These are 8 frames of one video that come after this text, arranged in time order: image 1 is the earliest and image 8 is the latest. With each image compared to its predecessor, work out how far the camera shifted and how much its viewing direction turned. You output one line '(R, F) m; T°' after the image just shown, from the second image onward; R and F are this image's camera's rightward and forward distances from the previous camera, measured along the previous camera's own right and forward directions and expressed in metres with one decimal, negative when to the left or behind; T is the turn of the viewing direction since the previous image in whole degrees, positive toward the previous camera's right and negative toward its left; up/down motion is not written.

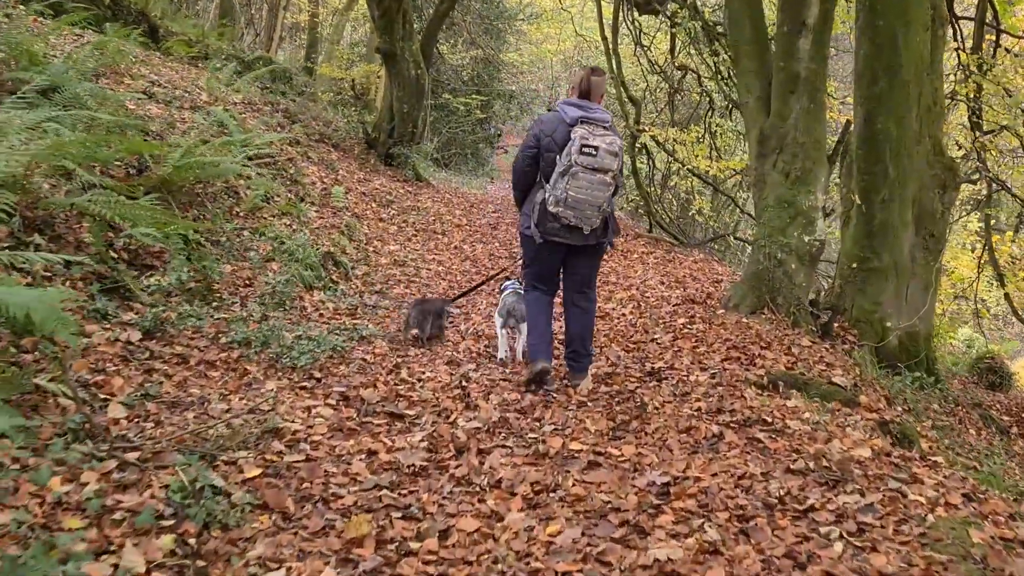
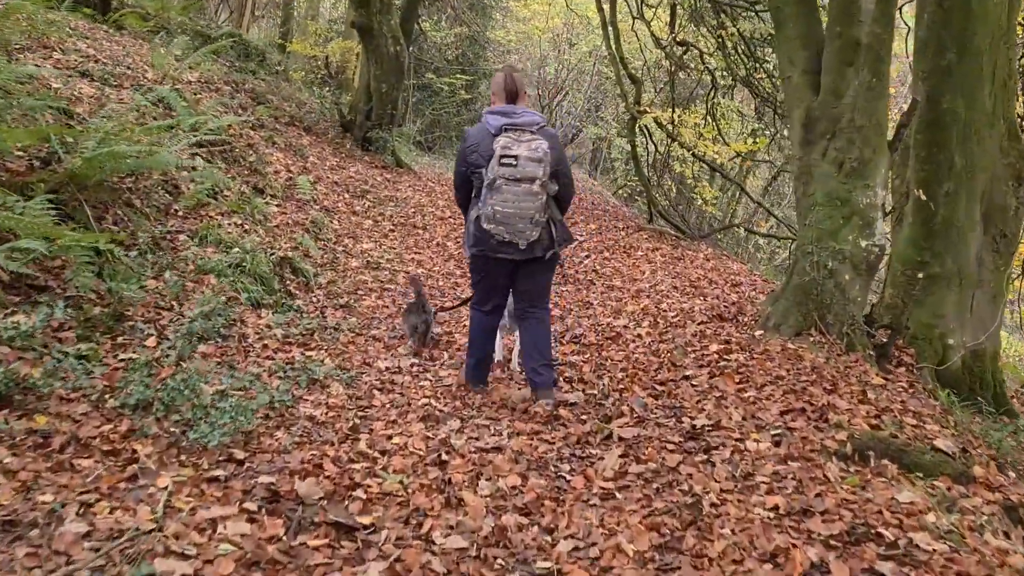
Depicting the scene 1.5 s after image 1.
(0.0, +1.5) m; +1°
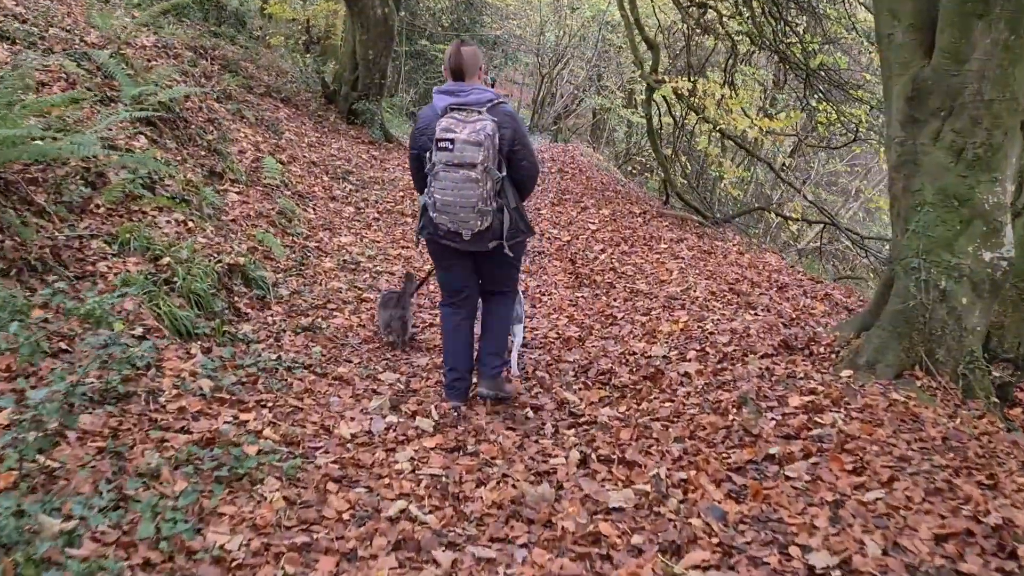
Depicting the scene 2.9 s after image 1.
(-0.1, +1.6) m; 0°
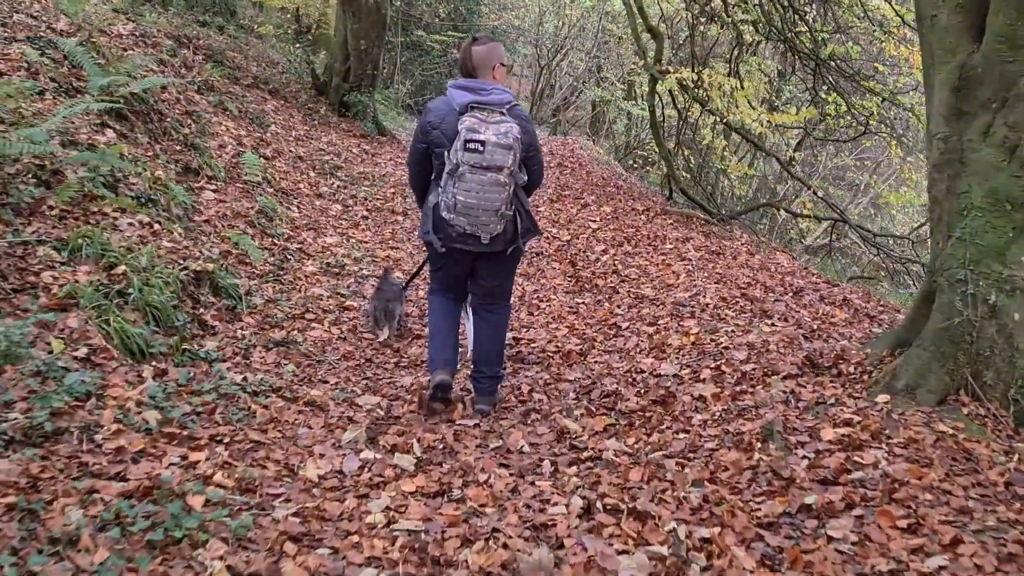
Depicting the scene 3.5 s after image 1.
(0.0, +0.6) m; 0°
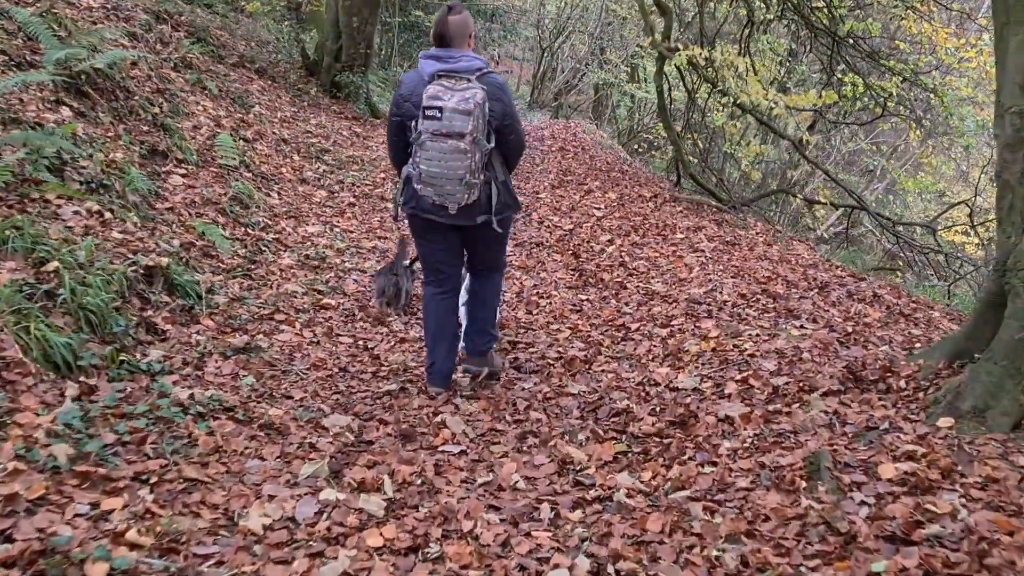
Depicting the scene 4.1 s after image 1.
(0.0, +0.7) m; 0°
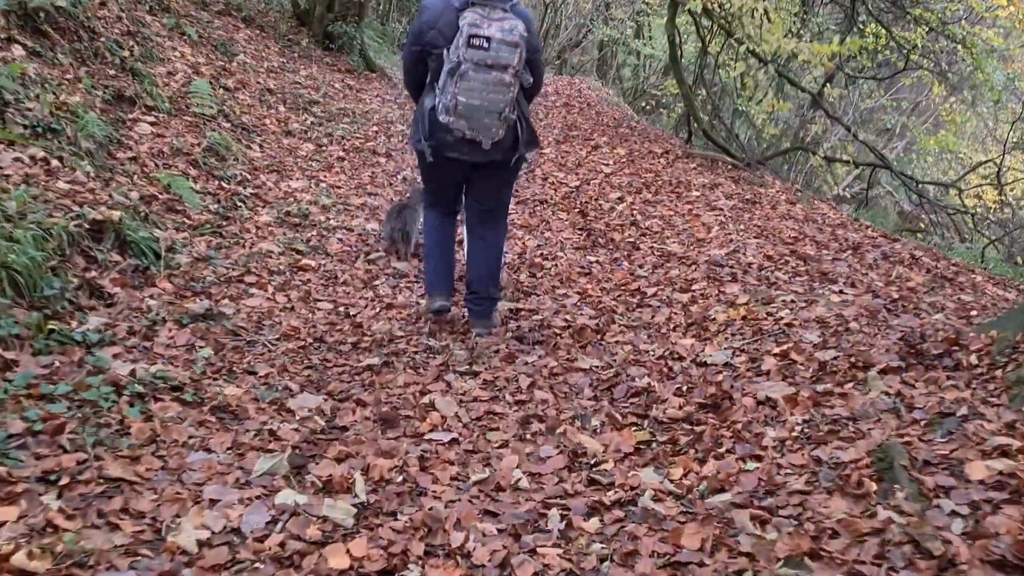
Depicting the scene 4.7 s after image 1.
(0.0, +0.6) m; 0°
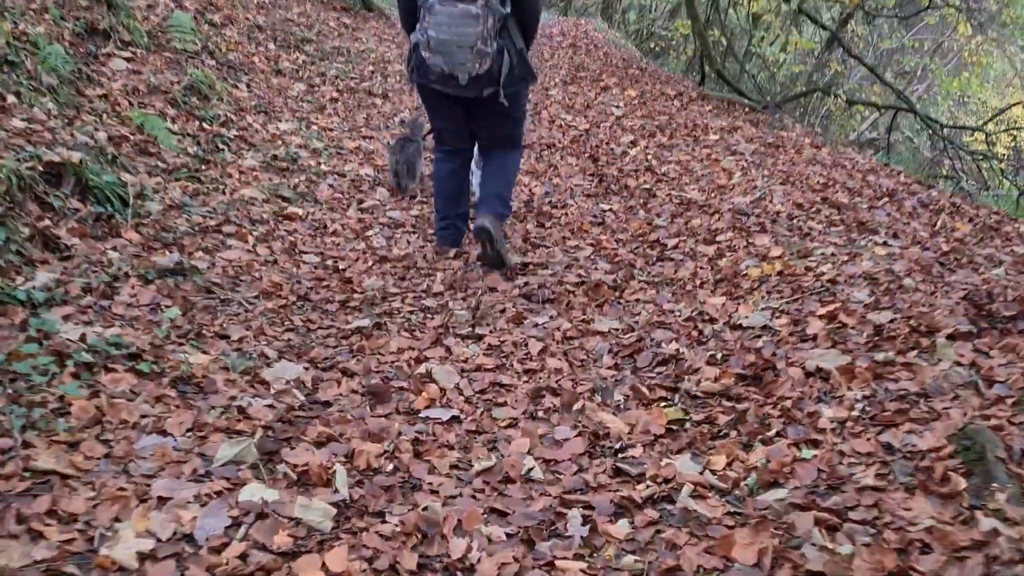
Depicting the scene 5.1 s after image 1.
(0.0, +0.5) m; 0°
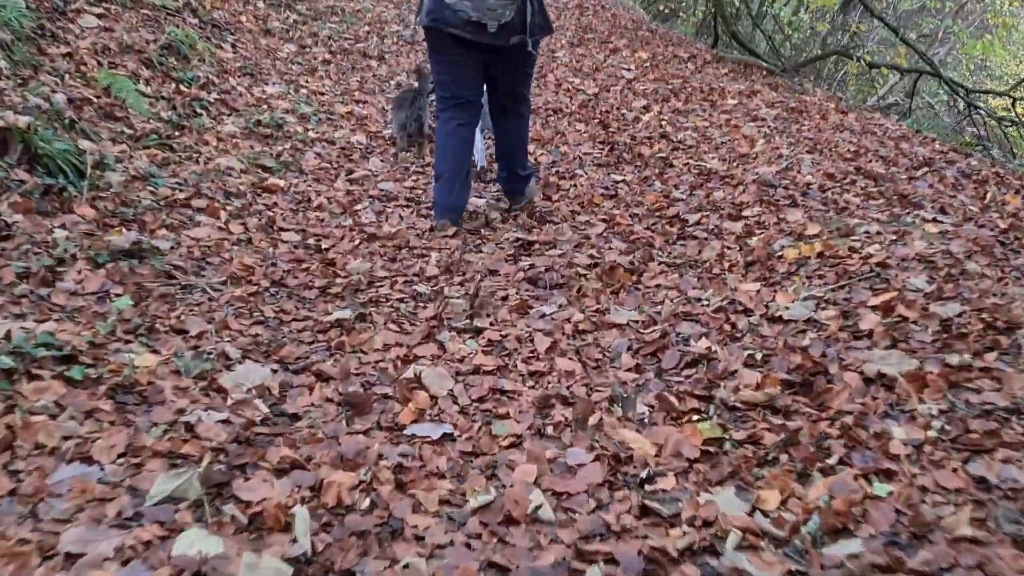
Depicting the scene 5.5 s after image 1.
(0.0, +0.5) m; 0°
